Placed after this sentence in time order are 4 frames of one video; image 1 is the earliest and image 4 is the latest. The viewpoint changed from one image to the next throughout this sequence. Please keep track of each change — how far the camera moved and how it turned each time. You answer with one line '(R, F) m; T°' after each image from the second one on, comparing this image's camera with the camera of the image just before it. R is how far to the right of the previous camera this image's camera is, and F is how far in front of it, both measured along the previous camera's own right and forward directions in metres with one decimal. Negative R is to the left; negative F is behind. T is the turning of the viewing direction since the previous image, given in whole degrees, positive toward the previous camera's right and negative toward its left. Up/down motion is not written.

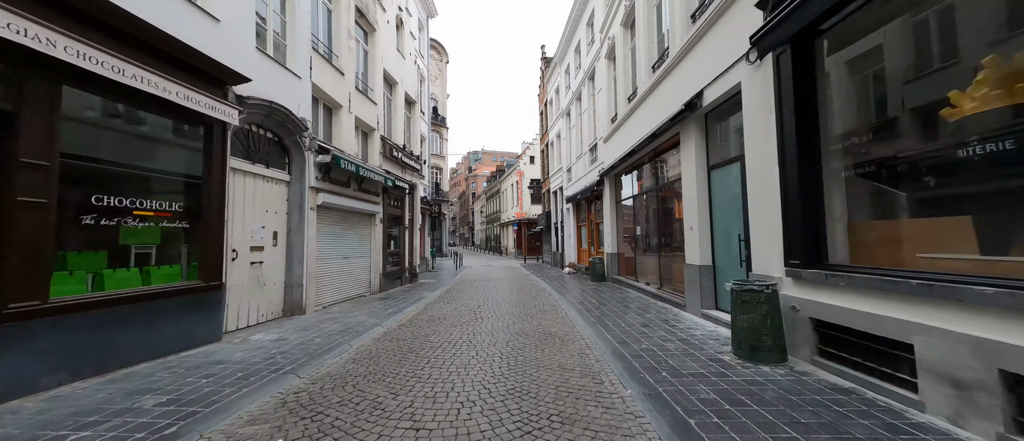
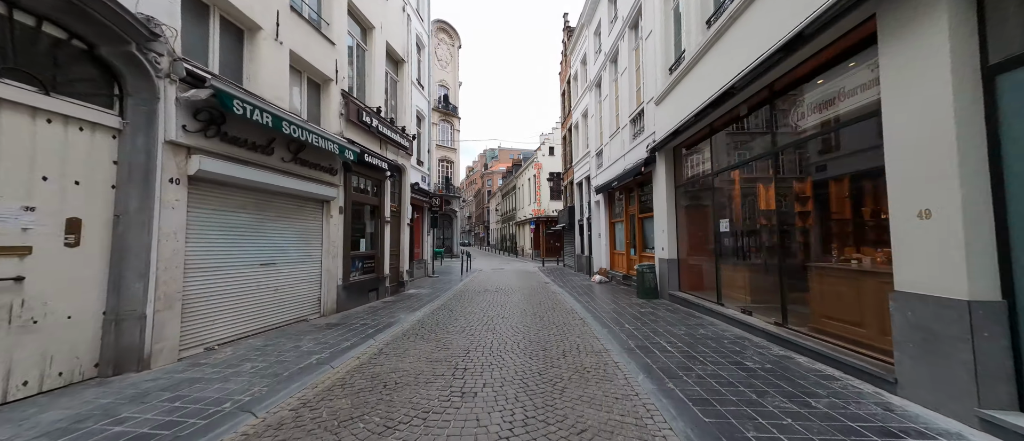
(0.0, +3.1) m; -3°
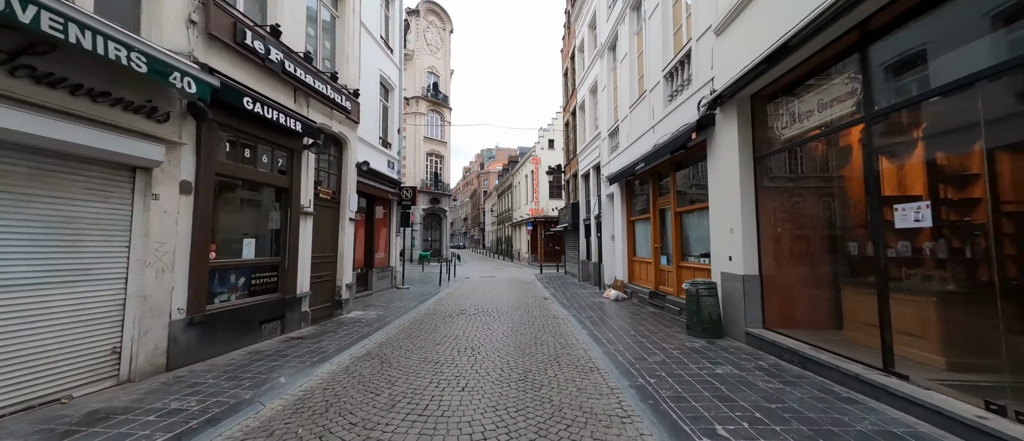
(+0.3, +3.0) m; 0°
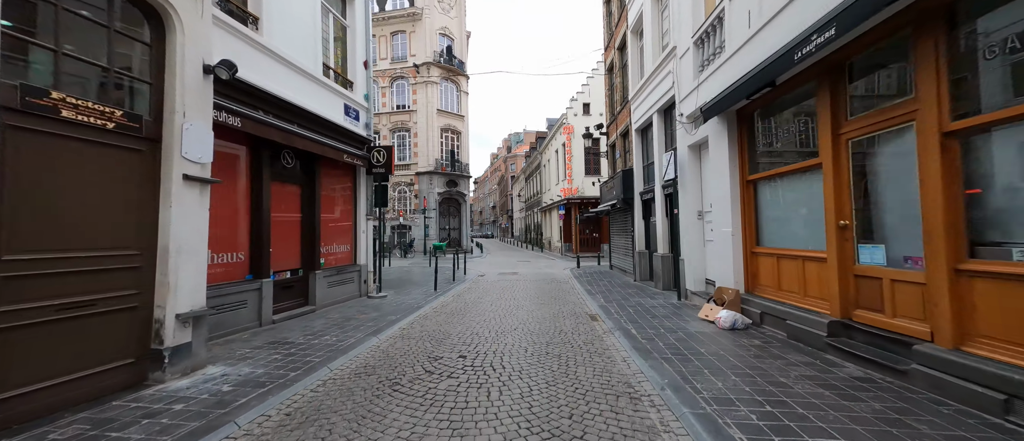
(+0.1, +4.1) m; -5°
